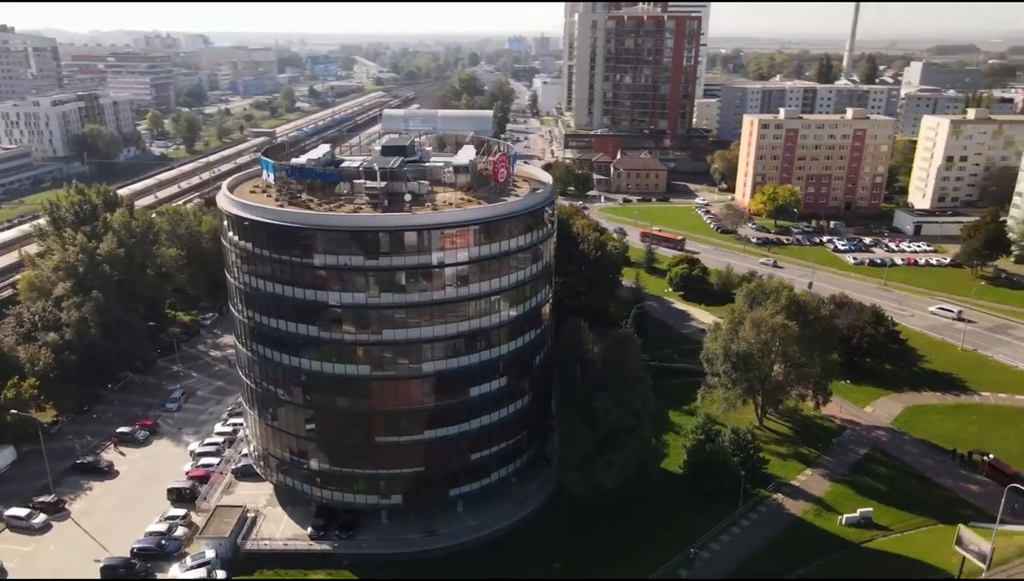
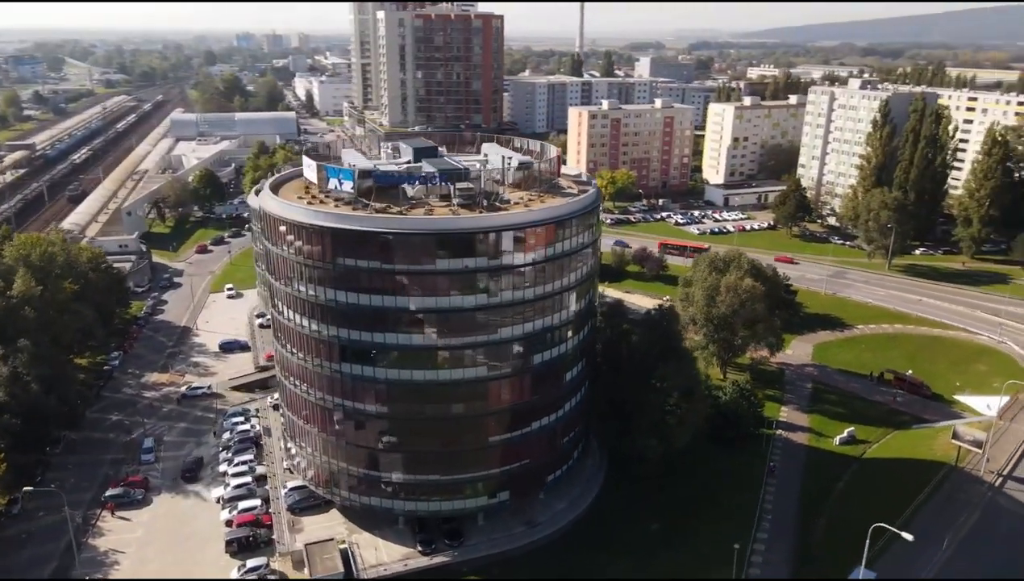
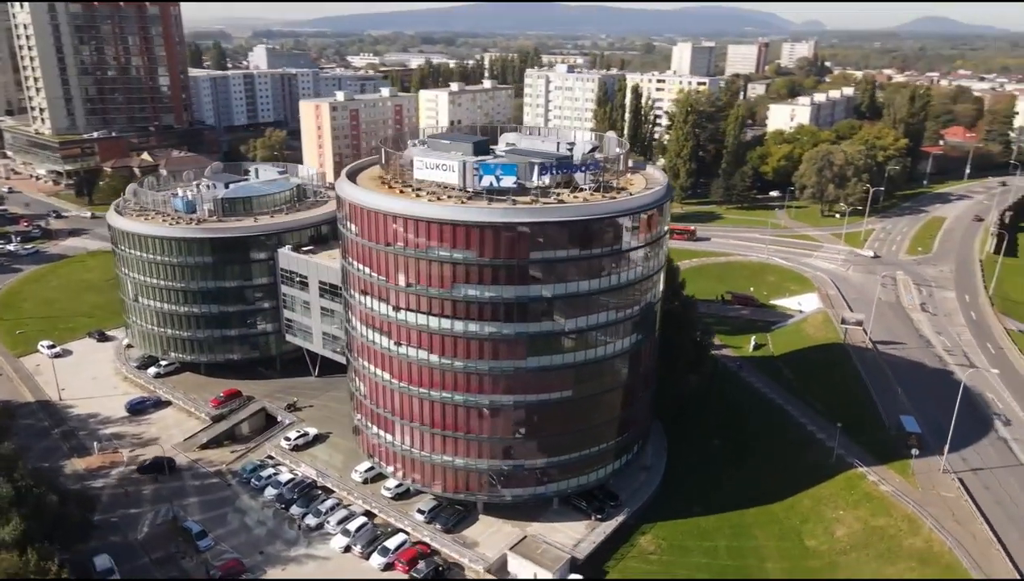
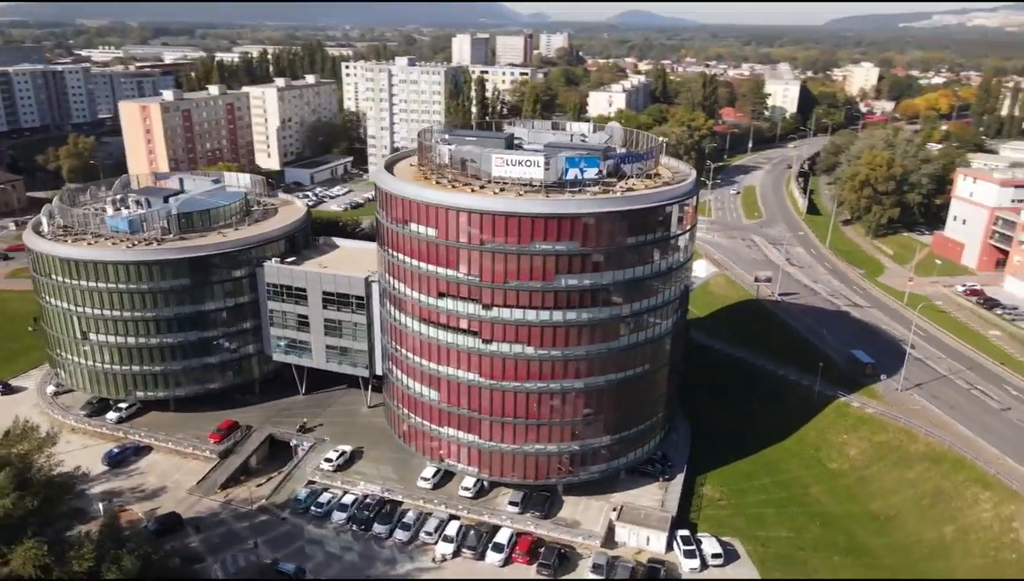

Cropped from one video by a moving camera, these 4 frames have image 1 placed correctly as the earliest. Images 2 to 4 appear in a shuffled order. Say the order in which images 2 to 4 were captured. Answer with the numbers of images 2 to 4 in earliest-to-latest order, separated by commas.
2, 3, 4
